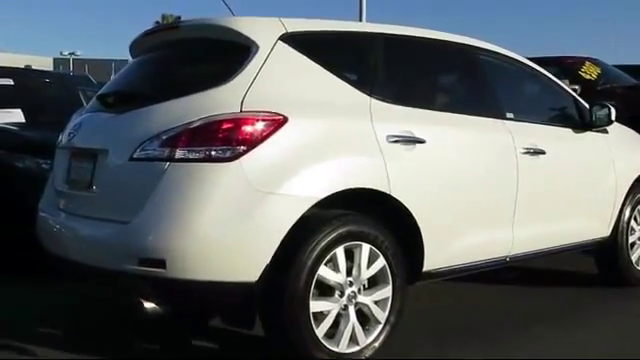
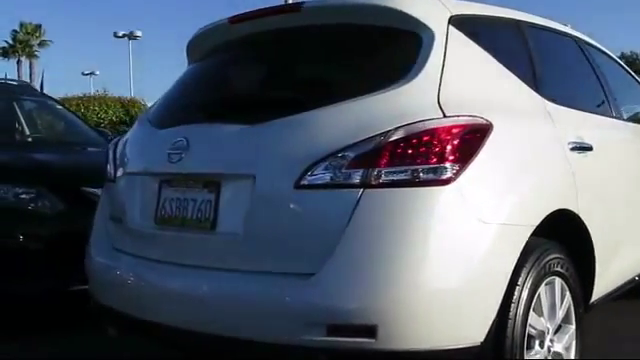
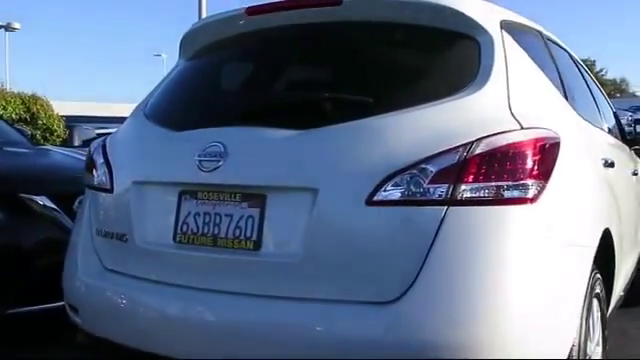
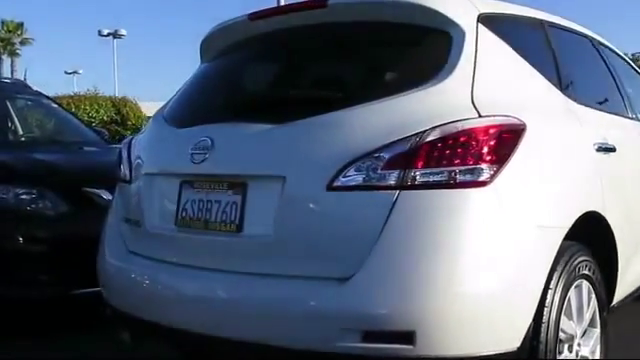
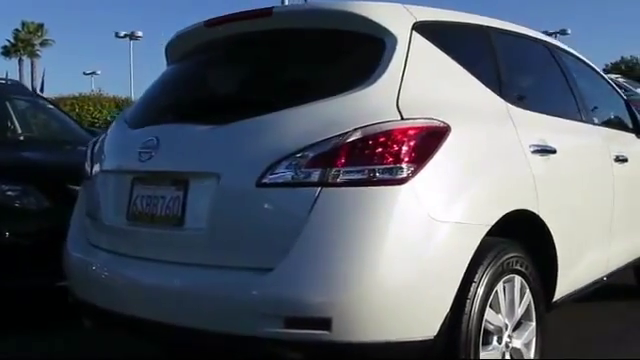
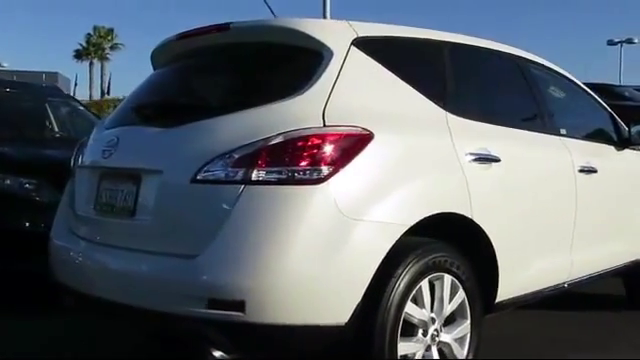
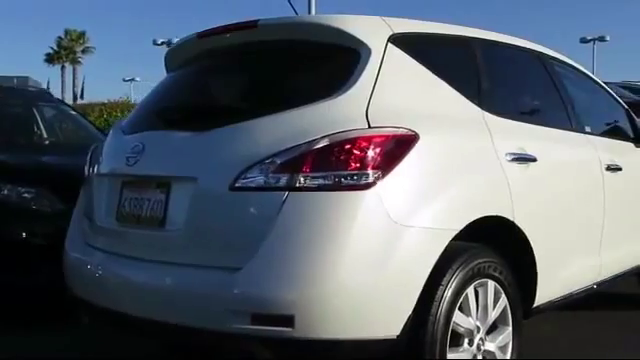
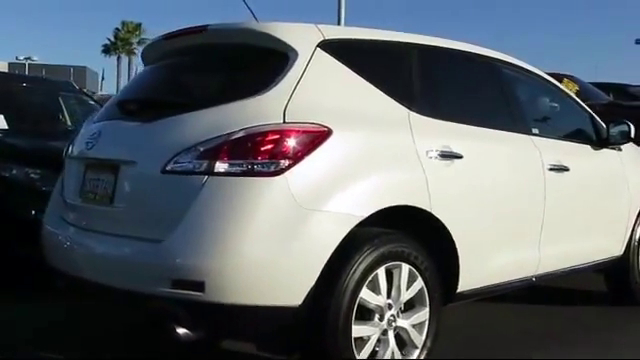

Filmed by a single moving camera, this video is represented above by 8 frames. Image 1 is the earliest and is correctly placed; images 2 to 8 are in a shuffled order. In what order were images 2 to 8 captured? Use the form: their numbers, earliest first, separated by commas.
8, 6, 7, 5, 2, 4, 3
